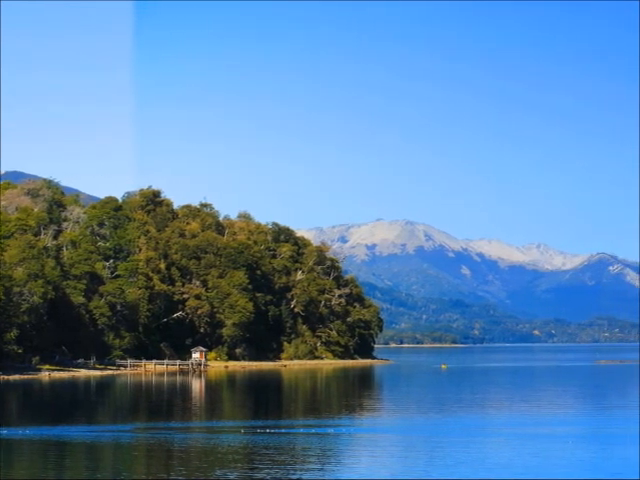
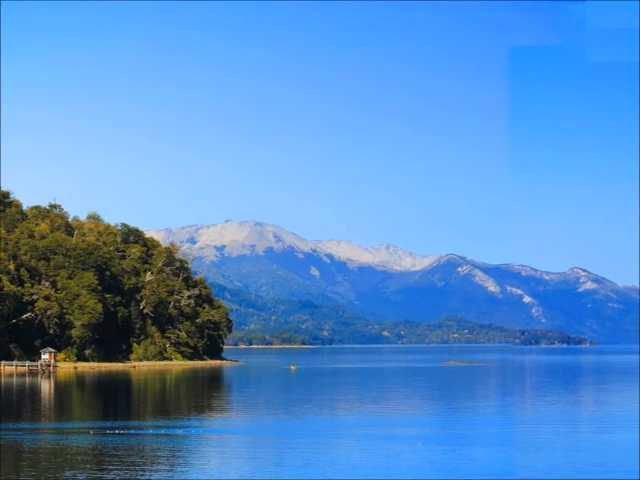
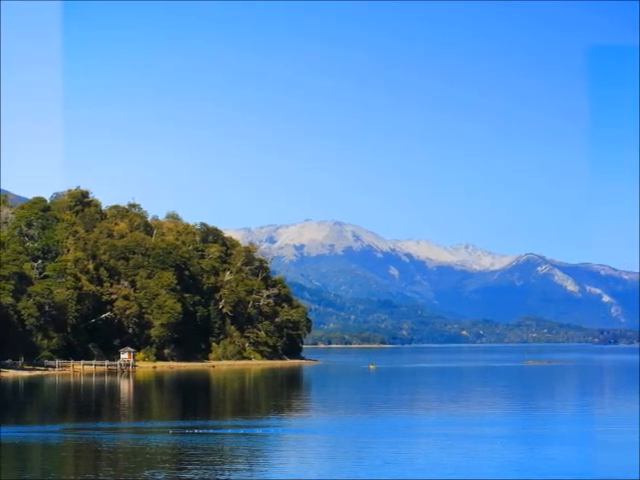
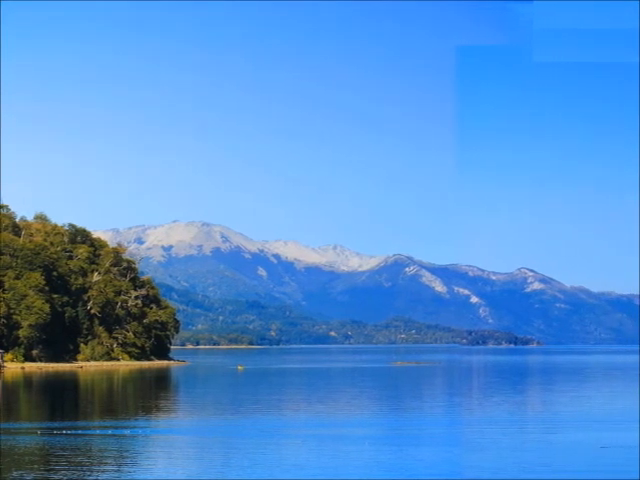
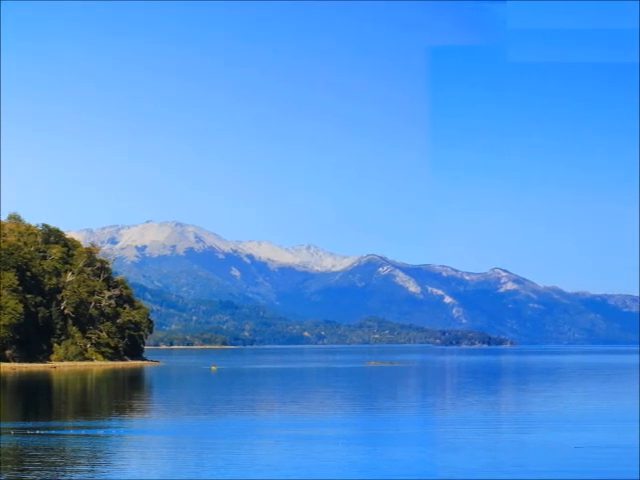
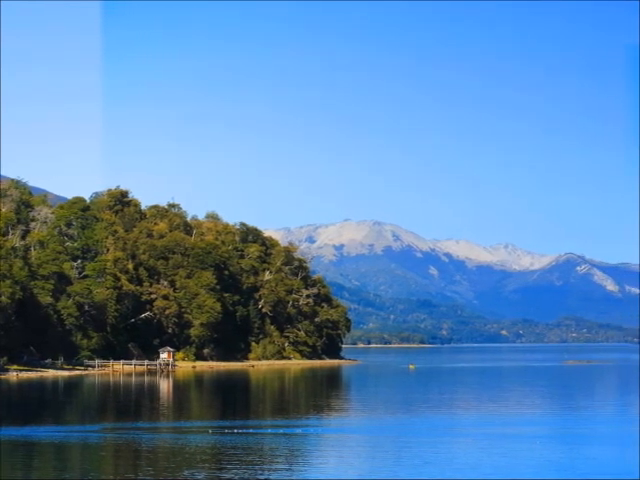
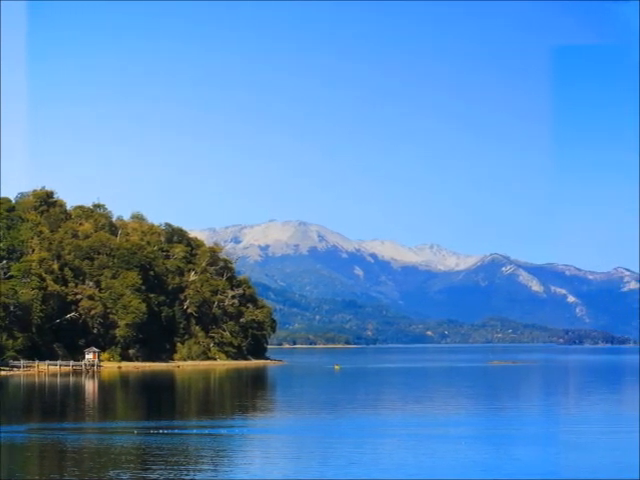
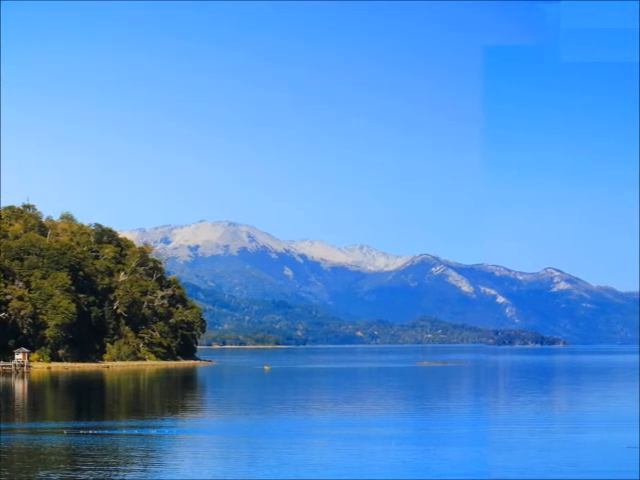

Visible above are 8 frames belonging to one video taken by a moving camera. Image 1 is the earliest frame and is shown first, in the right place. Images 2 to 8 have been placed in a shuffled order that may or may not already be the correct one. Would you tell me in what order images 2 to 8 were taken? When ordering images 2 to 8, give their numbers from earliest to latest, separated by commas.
6, 3, 7, 2, 8, 4, 5
